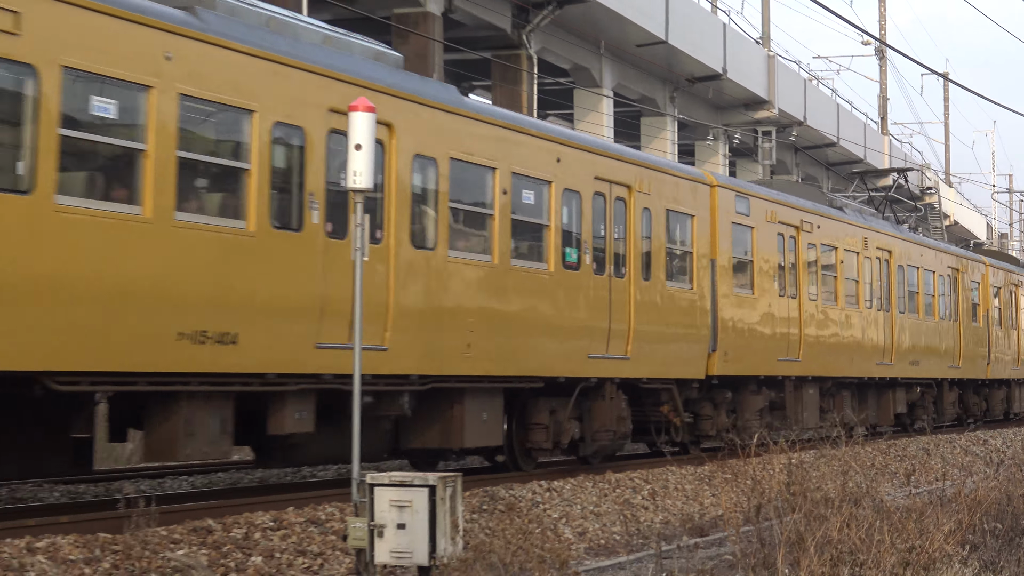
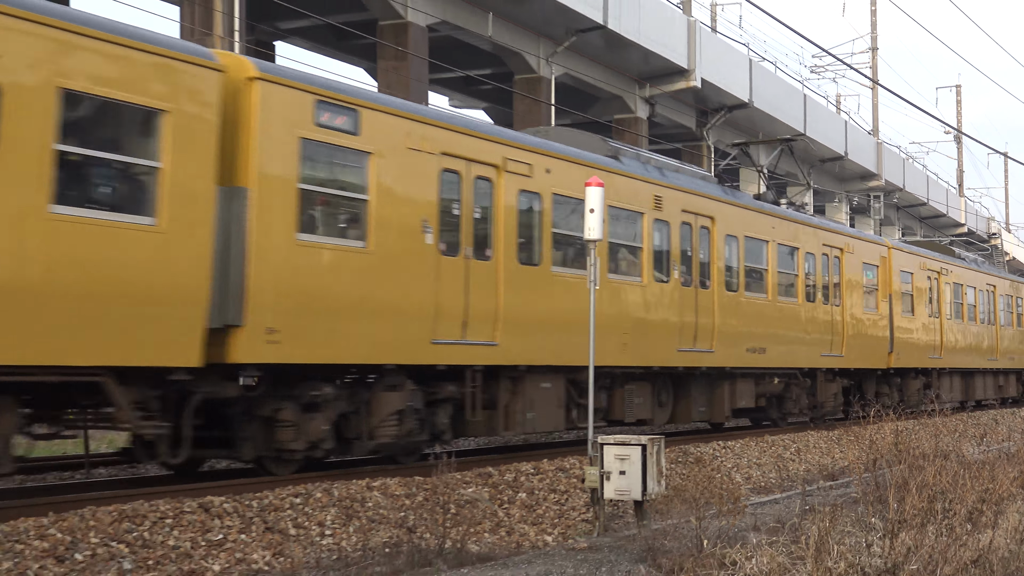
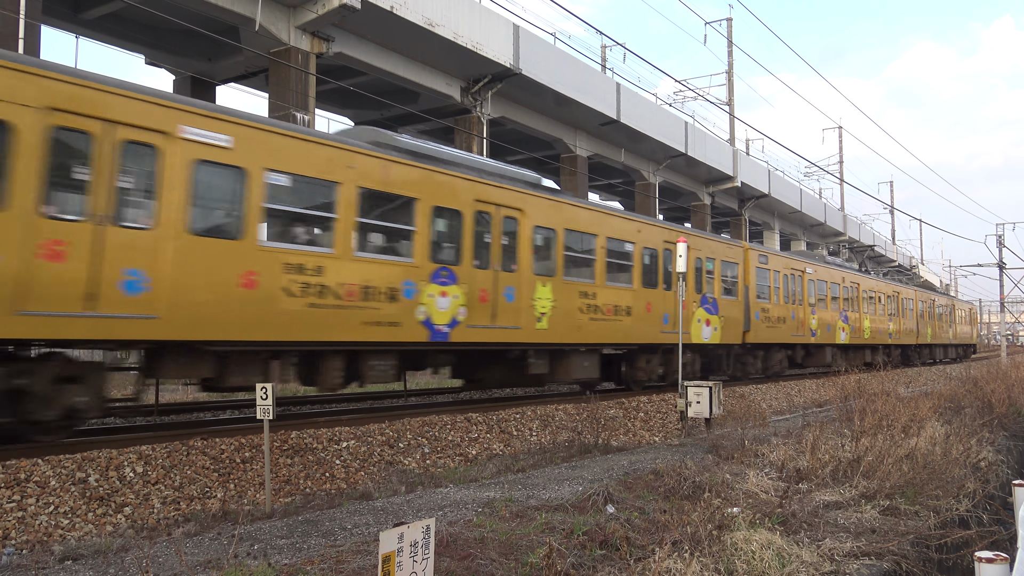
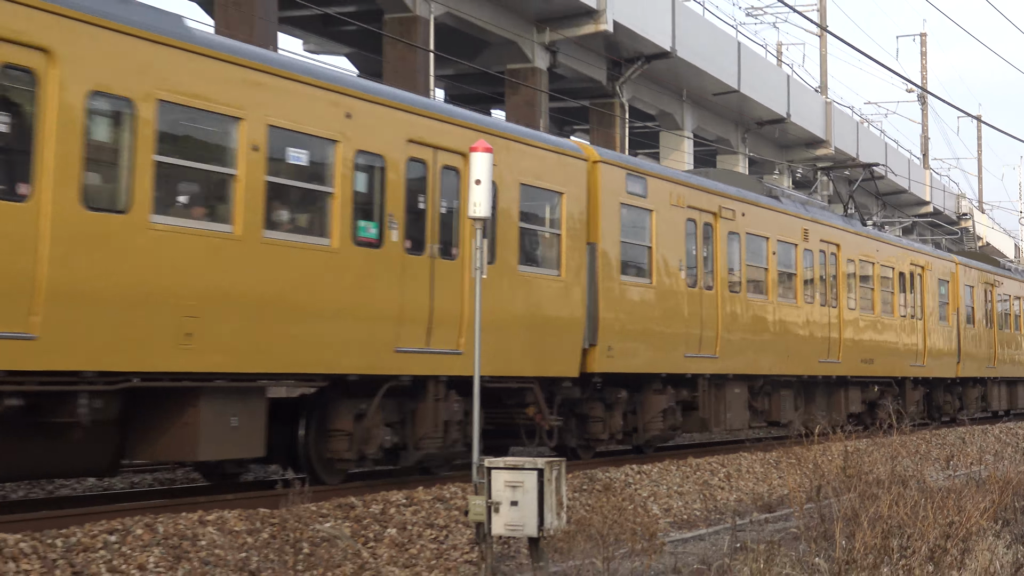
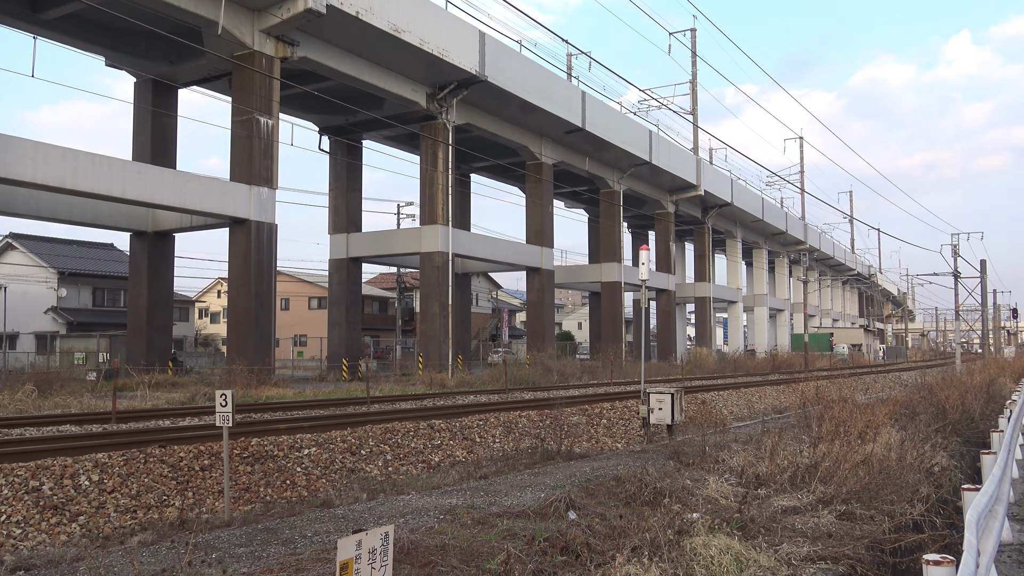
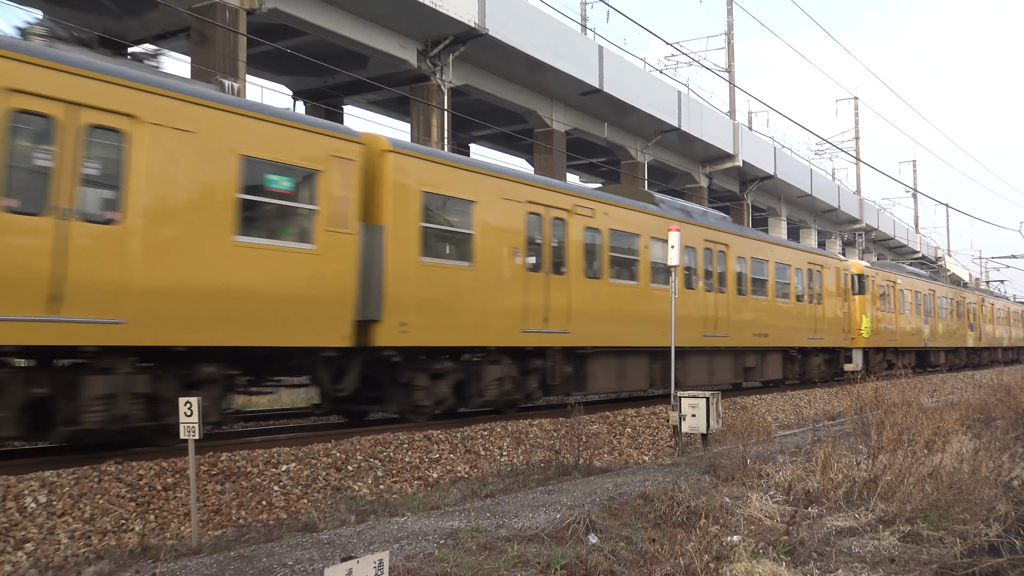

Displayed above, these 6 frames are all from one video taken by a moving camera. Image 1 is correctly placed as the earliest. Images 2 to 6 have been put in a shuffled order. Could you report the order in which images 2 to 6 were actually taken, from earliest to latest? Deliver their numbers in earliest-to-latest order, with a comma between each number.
4, 2, 6, 3, 5
